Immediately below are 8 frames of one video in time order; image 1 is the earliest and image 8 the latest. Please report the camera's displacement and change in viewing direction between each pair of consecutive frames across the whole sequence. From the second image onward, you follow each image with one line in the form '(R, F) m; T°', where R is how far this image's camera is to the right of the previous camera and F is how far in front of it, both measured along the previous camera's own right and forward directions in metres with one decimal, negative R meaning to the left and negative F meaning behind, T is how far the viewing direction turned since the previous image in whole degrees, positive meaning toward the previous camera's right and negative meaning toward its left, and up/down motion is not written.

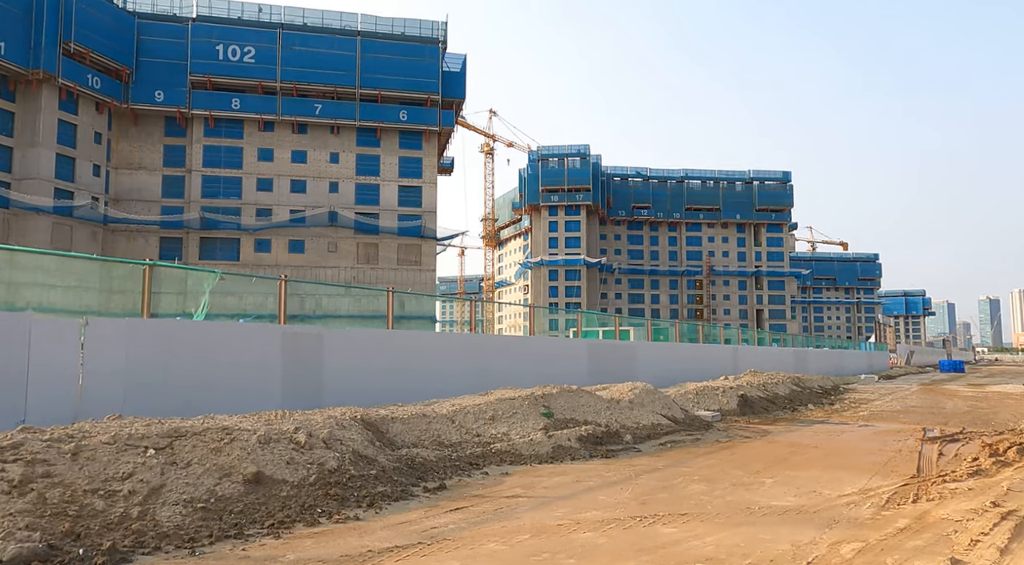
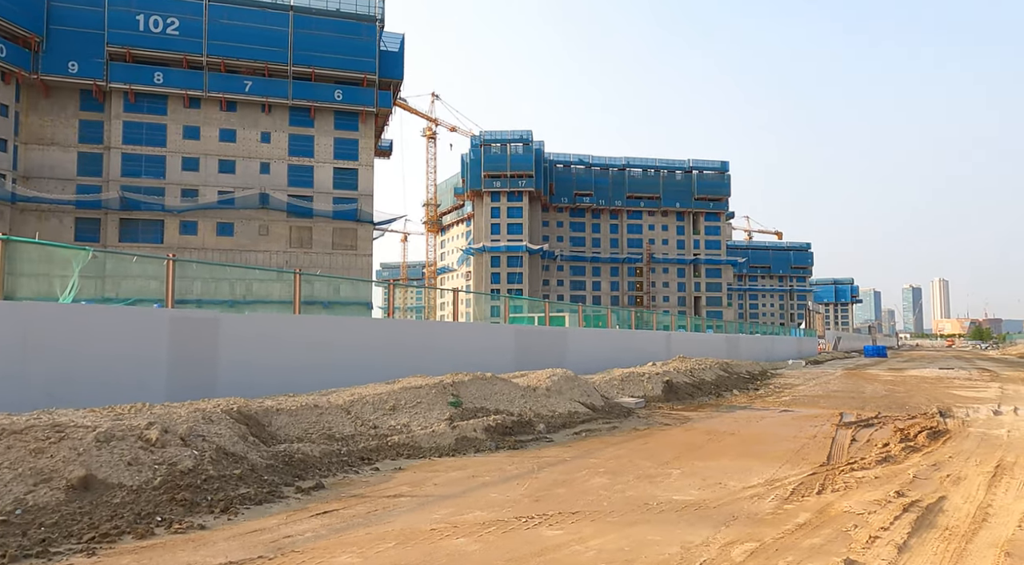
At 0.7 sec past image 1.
(+0.6, +0.7) m; +5°
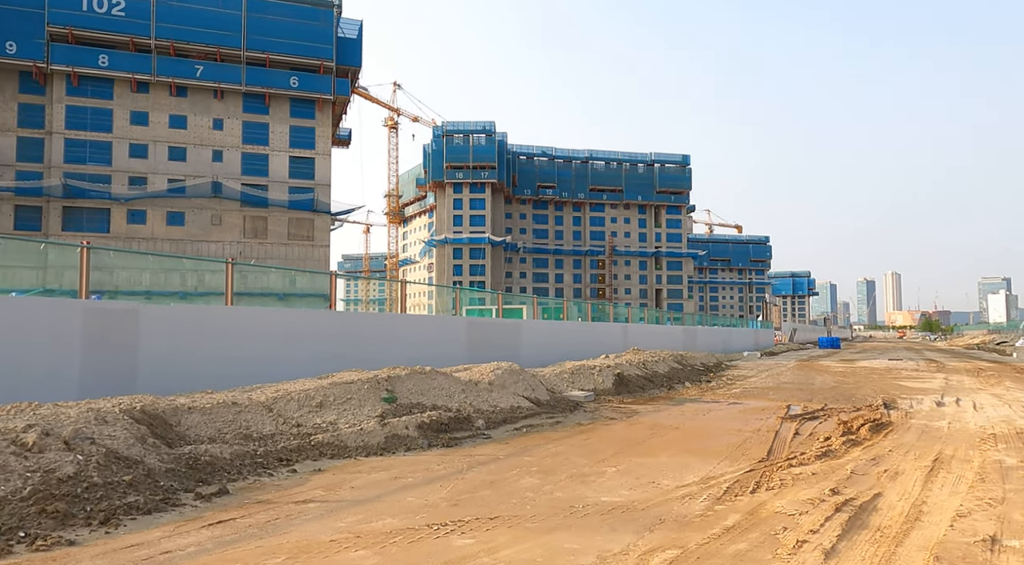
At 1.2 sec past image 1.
(+0.4, +0.4) m; +3°
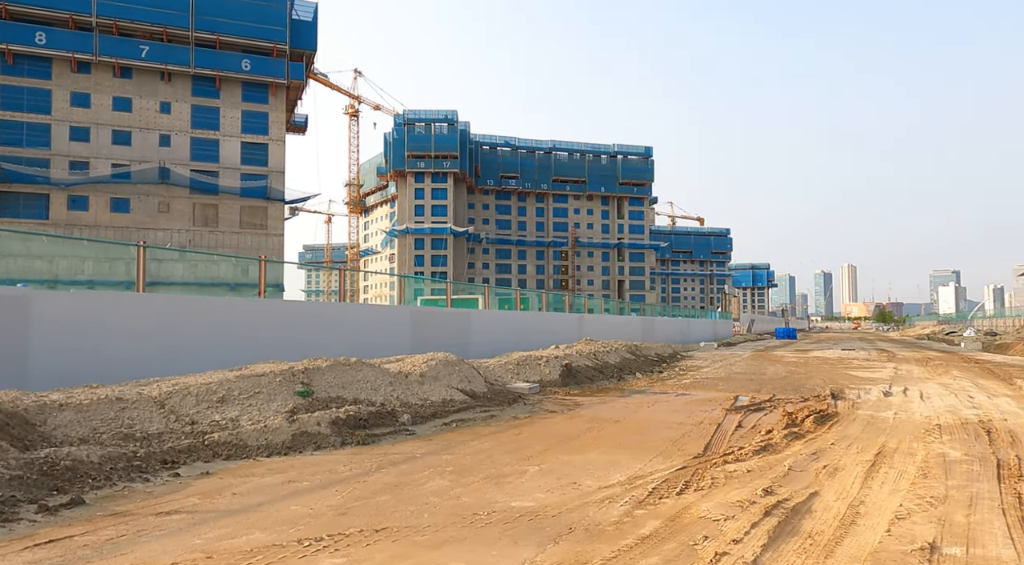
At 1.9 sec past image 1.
(+0.6, +0.7) m; +3°
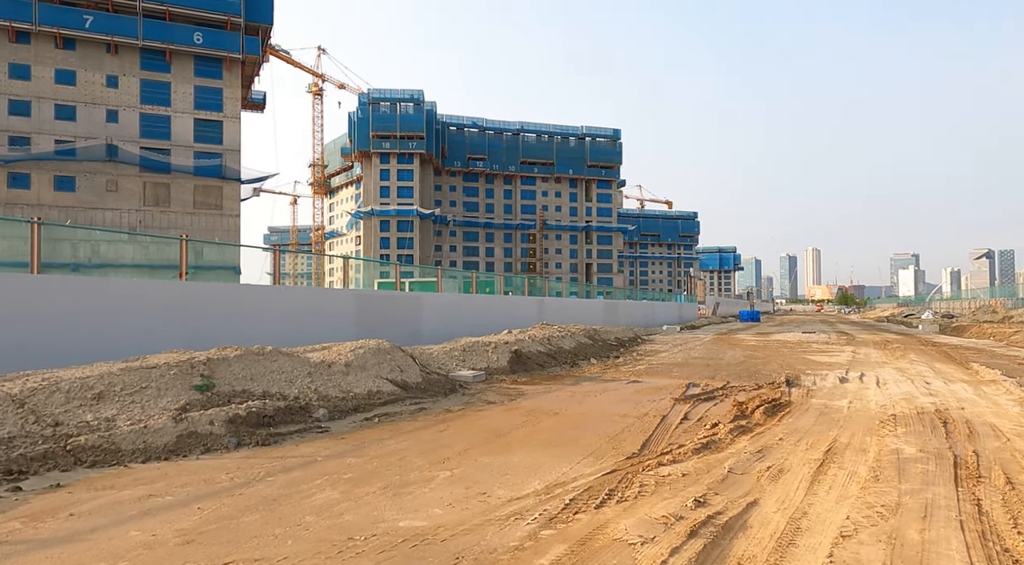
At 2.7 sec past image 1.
(+0.6, +0.9) m; +3°
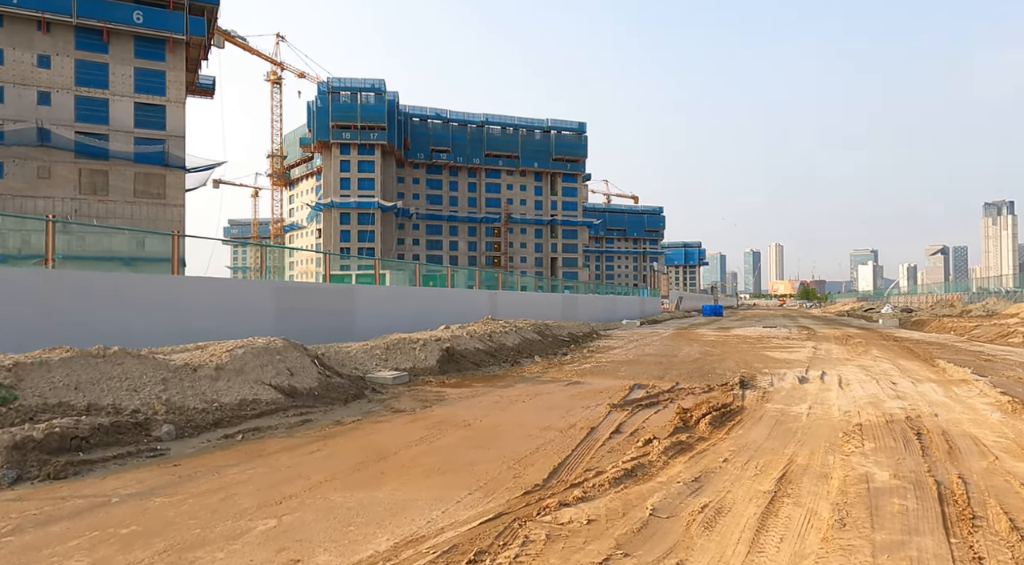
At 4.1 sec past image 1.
(+0.8, +1.6) m; +3°
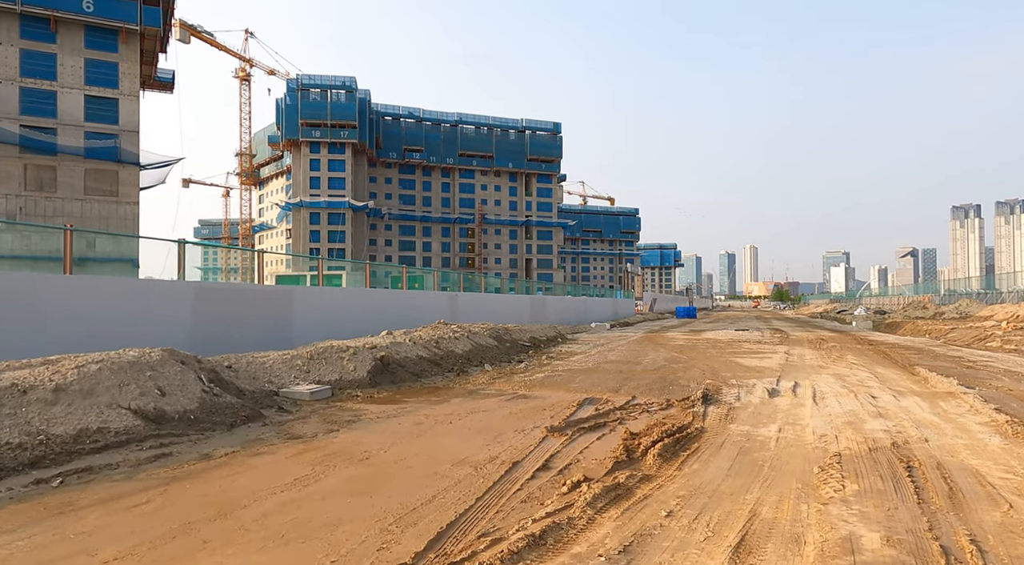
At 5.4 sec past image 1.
(+0.7, +1.5) m; +2°
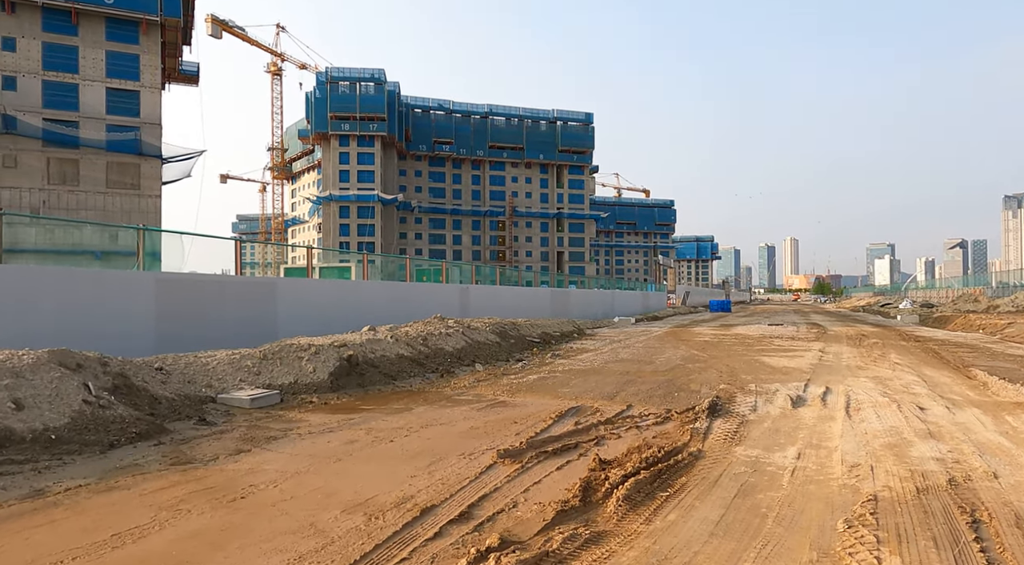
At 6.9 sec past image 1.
(+0.9, +1.8) m; -3°
